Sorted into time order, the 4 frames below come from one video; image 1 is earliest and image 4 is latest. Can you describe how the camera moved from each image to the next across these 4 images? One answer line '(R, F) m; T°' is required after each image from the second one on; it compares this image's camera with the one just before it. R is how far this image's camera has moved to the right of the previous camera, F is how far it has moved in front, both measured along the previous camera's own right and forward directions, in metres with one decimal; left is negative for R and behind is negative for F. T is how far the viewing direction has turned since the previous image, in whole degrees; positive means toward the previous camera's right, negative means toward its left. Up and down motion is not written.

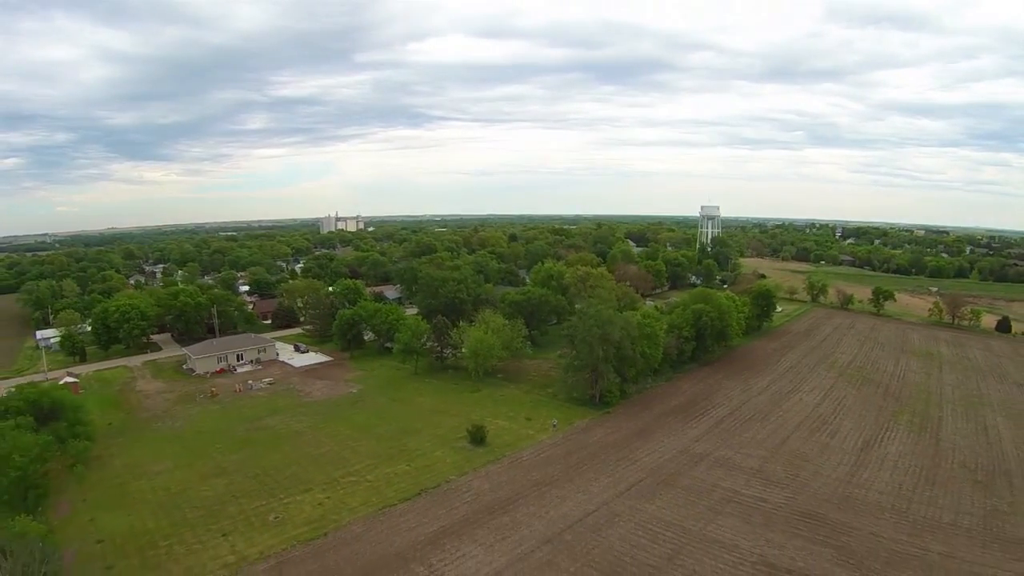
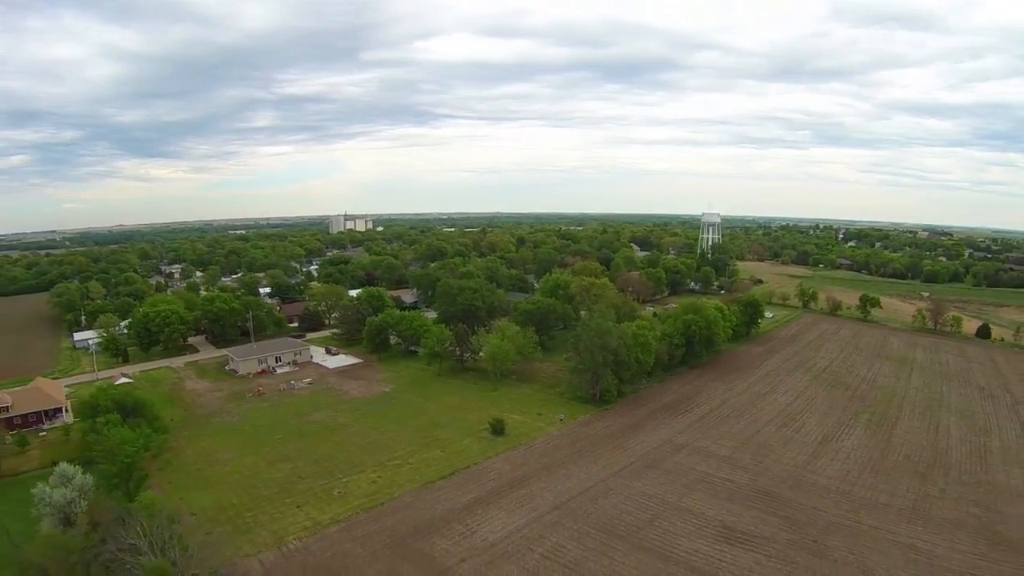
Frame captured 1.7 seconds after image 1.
(-0.4, -3.6) m; -1°
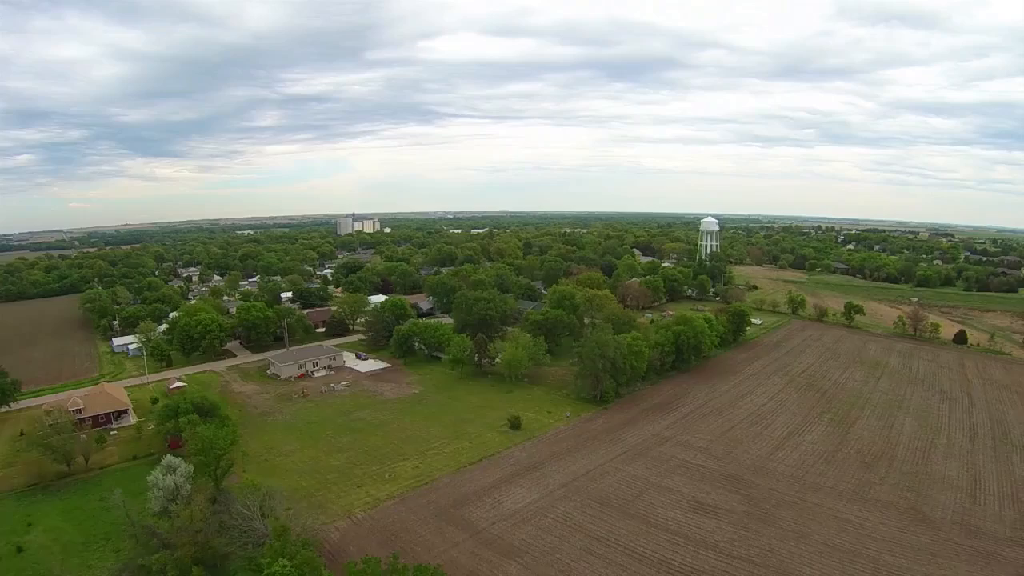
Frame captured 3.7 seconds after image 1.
(-0.5, -4.4) m; -1°
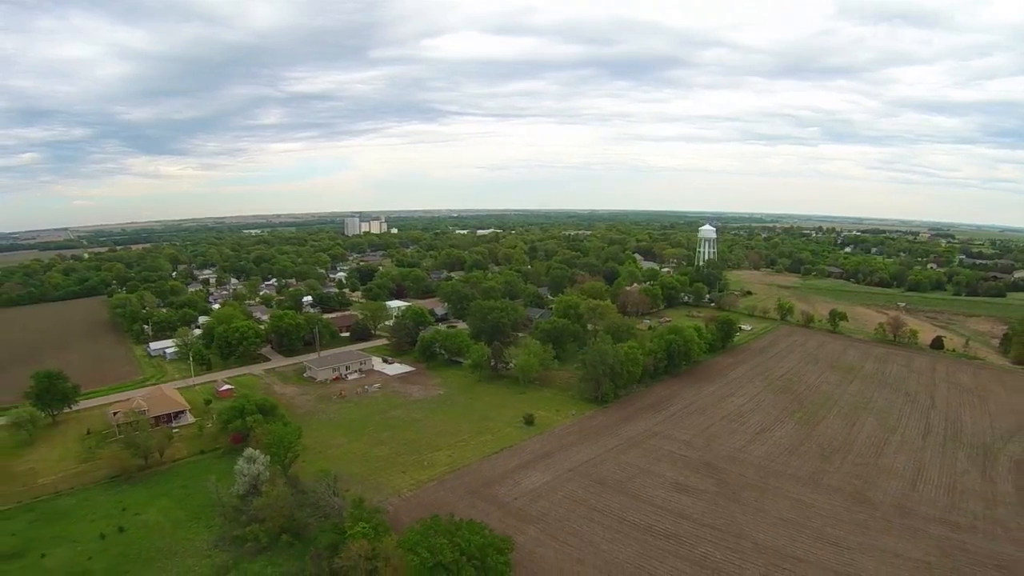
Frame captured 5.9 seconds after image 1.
(-0.6, -4.9) m; 0°
